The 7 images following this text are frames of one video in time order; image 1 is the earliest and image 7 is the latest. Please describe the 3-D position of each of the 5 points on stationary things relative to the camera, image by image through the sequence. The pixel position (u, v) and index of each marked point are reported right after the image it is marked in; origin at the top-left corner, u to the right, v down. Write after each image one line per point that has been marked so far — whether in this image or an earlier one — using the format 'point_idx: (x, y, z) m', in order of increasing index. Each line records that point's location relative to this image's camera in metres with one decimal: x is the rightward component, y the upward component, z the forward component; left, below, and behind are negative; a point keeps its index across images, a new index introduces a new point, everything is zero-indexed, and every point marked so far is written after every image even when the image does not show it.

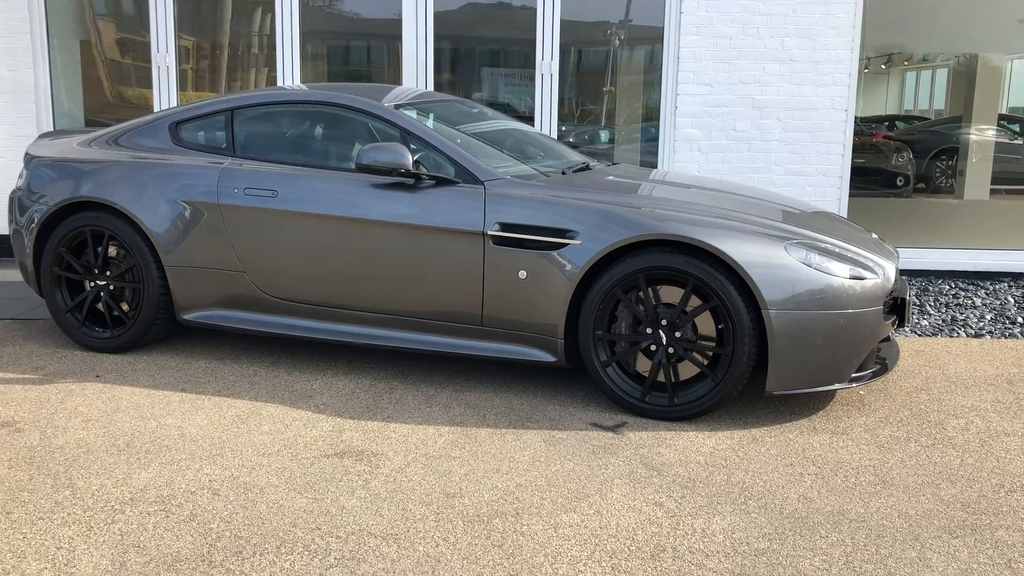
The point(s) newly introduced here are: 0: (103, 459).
0: (-1.3, -0.5, +3.0) m
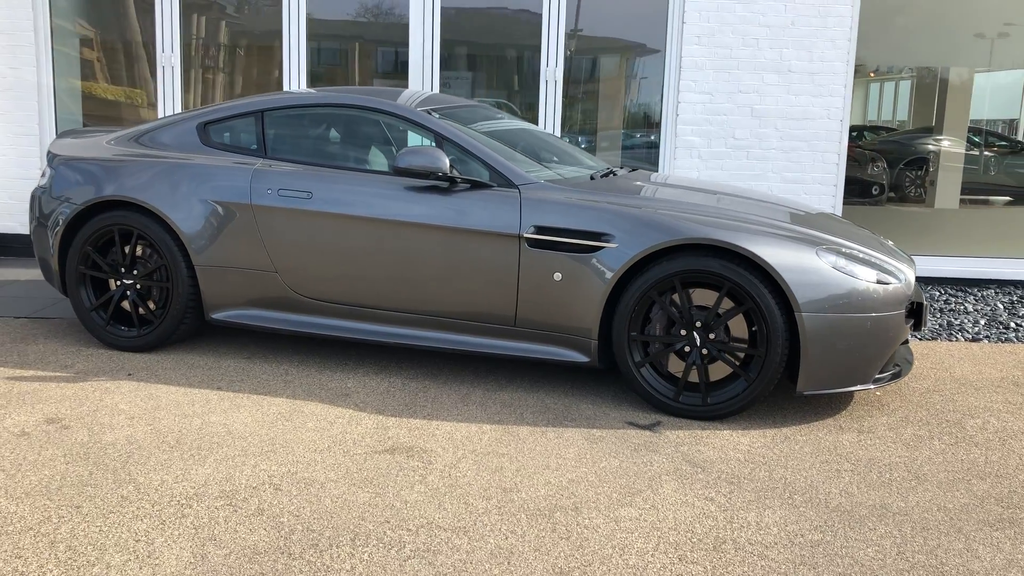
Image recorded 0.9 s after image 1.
0: (-1.1, -0.5, +3.1) m
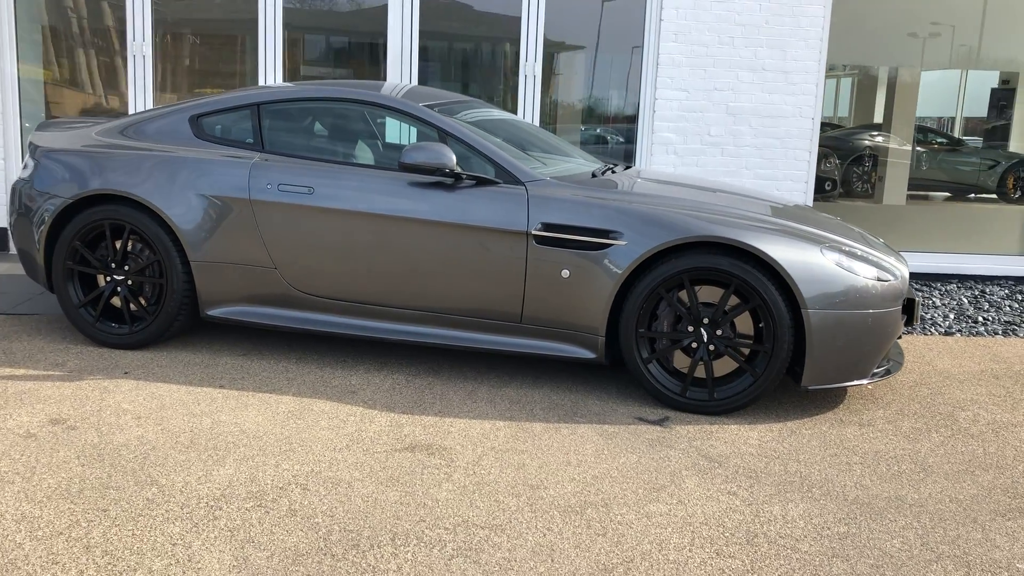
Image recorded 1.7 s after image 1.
0: (-1.0, -0.5, +3.0) m
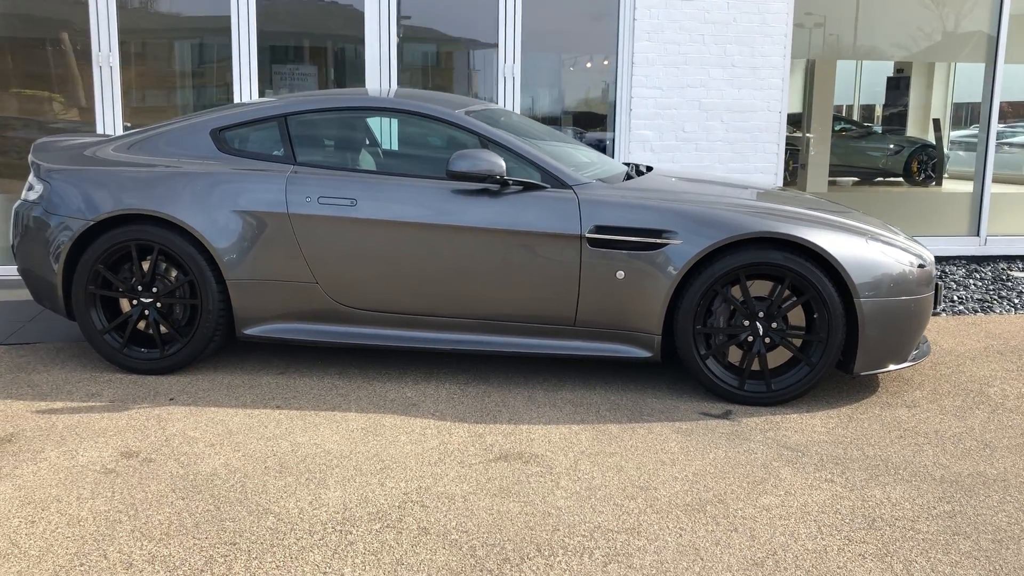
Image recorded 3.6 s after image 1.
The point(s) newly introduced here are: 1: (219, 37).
0: (-0.7, -0.6, +2.9) m
1: (-2.0, +1.7, +6.5) m
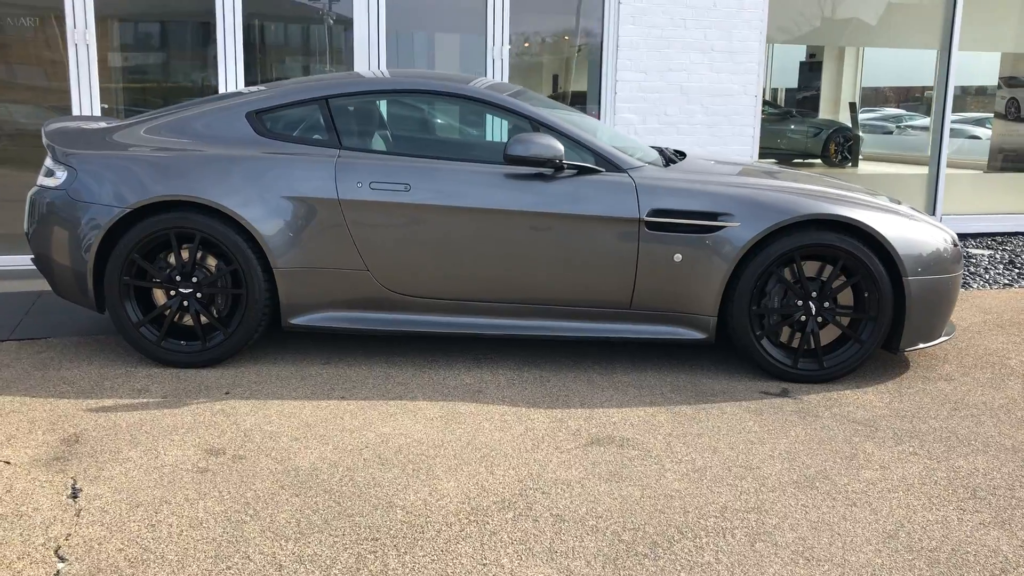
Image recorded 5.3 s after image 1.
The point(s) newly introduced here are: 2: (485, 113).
0: (-0.4, -0.5, +2.9) m
1: (-2.0, +1.8, +6.2) m
2: (-0.1, +0.7, +3.9) m
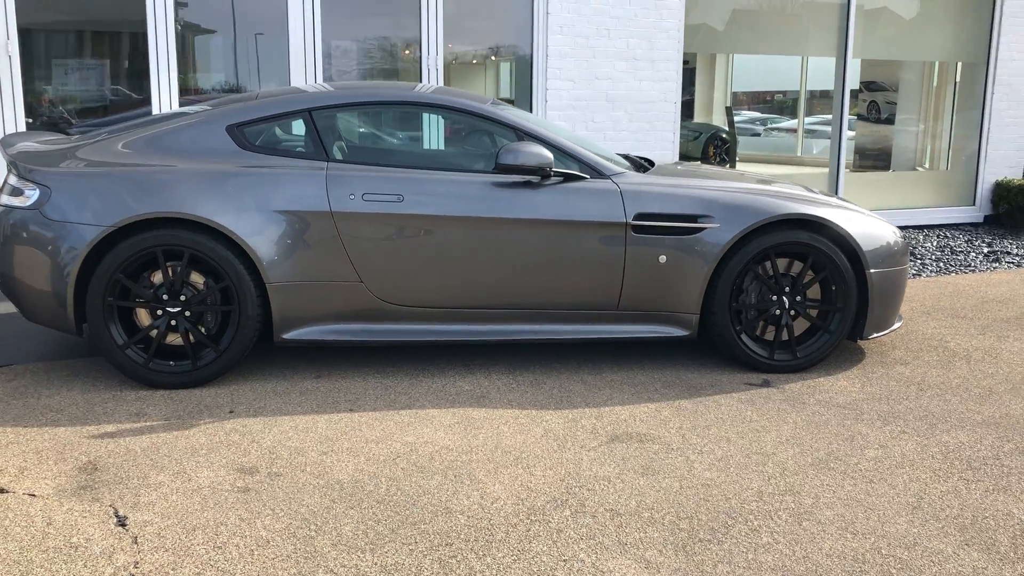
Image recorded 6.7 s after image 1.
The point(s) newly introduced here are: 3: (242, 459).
0: (-0.3, -0.6, +2.9) m
1: (-2.5, +1.6, +6.0) m
2: (-0.2, +0.7, +4.0) m
3: (-0.9, -0.5, +3.0) m
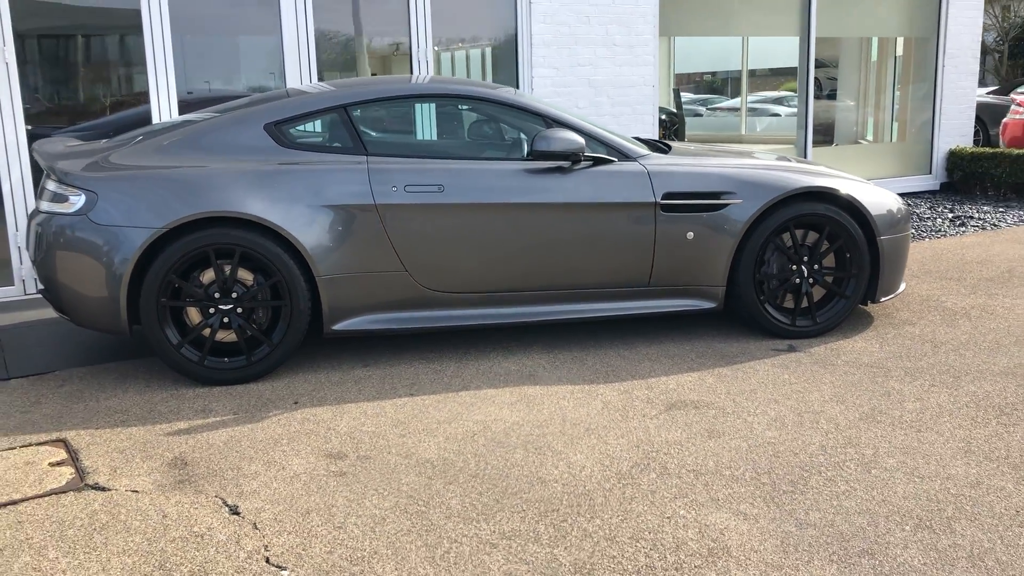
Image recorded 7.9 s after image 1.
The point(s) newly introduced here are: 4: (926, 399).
0: (0.0, -0.5, +3.0) m
1: (-2.5, +1.6, +6.0) m
2: (-0.1, +0.7, +4.1) m
3: (-0.6, -0.5, +3.1) m
4: (+1.5, -0.4, +3.5) m
